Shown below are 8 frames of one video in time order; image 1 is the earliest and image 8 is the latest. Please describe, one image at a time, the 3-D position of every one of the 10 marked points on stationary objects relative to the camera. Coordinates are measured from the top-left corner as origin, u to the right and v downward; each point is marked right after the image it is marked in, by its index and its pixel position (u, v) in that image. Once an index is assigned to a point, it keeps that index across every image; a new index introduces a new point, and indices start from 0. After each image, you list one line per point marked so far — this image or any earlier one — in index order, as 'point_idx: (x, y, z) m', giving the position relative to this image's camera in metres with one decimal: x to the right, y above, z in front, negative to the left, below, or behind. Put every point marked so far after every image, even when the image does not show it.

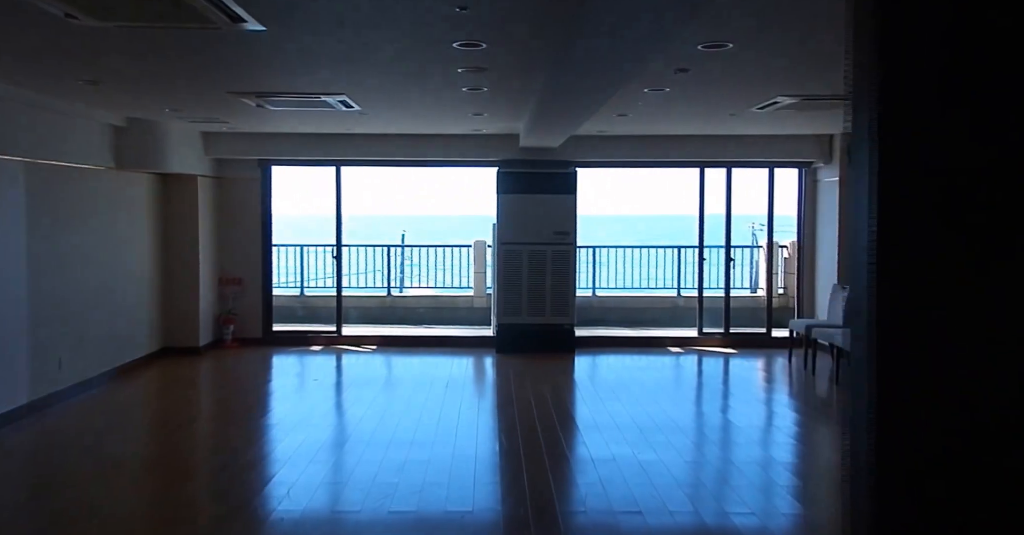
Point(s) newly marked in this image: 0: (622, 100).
0: (+0.9, +1.4, +5.7) m
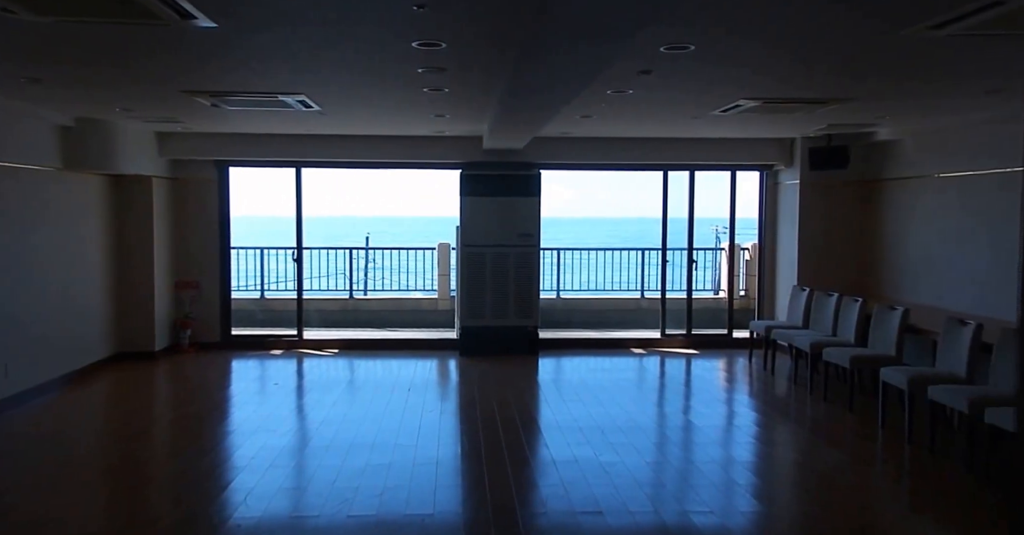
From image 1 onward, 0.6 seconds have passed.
0: (+0.6, +1.3, +5.7) m
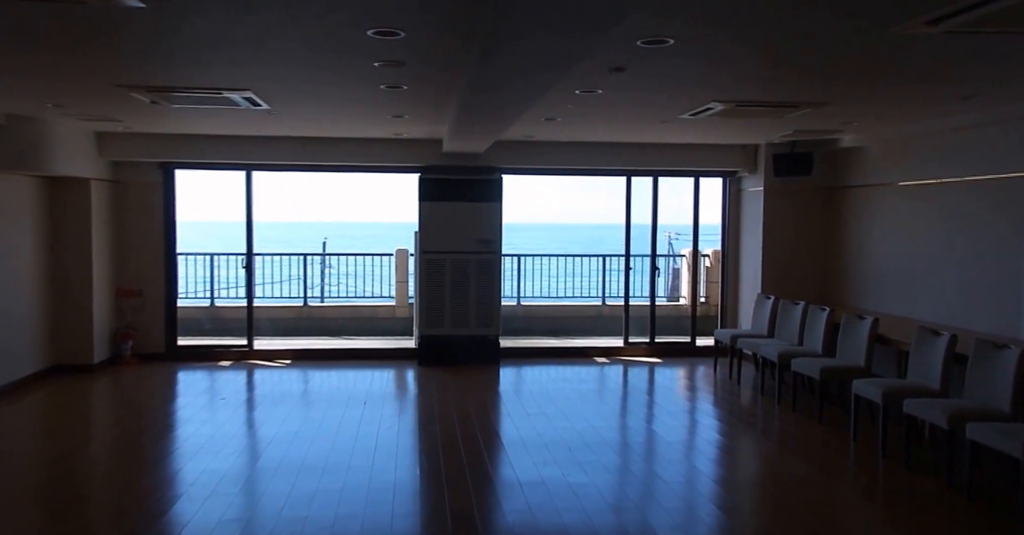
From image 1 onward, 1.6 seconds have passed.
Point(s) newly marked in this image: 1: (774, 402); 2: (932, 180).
0: (+0.3, +1.3, +5.5) m
1: (+2.5, -1.3, +6.6) m
2: (+3.6, +0.7, +6.0) m
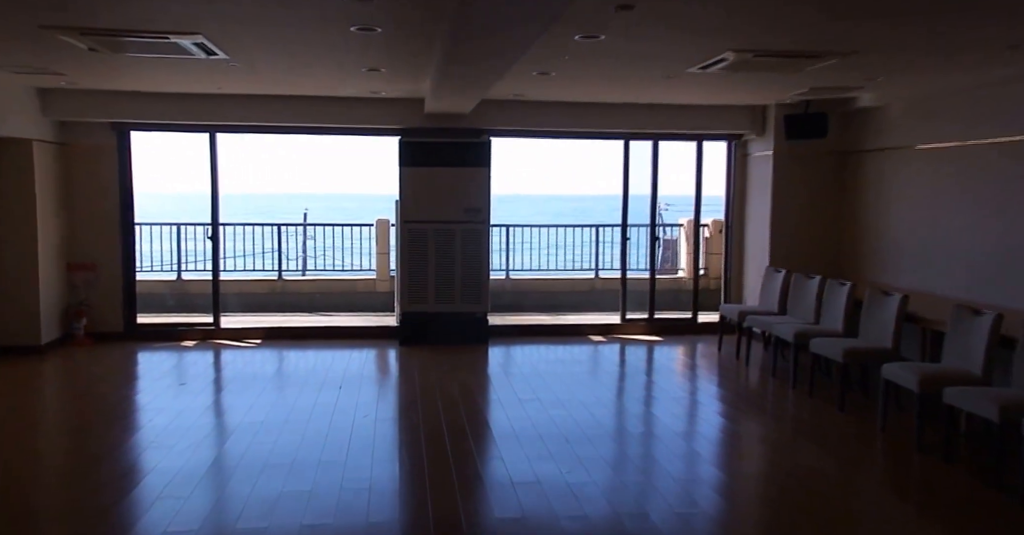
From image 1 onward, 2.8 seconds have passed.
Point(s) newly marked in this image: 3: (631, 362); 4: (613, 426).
0: (+0.2, +1.5, +4.9) m
1: (+2.4, -1.0, +6.1) m
2: (+3.5, +1.0, +5.5) m
3: (+1.2, -0.9, +7.0) m
4: (+0.8, -1.2, +5.4) m
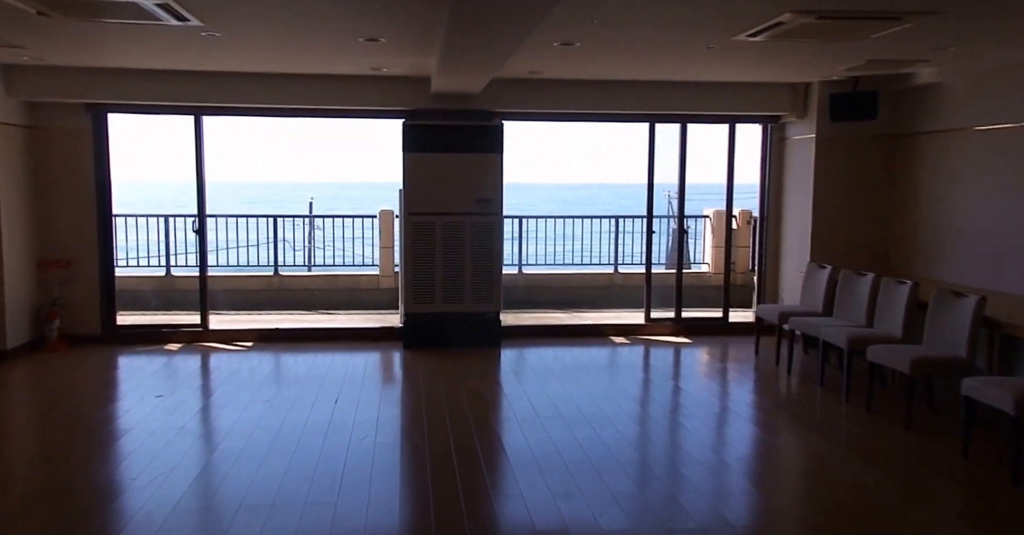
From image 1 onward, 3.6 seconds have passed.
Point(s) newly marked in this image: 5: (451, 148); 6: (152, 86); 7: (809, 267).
0: (+0.3, +1.5, +4.3) m
1: (+2.5, -1.0, +5.5) m
2: (+3.6, +1.0, +4.8) m
3: (+1.3, -0.9, +6.4) m
4: (+0.9, -1.2, +4.8) m
5: (-0.6, +1.1, +6.5) m
6: (-3.1, +1.6, +6.1) m
7: (+2.5, 0.0, +5.9) m
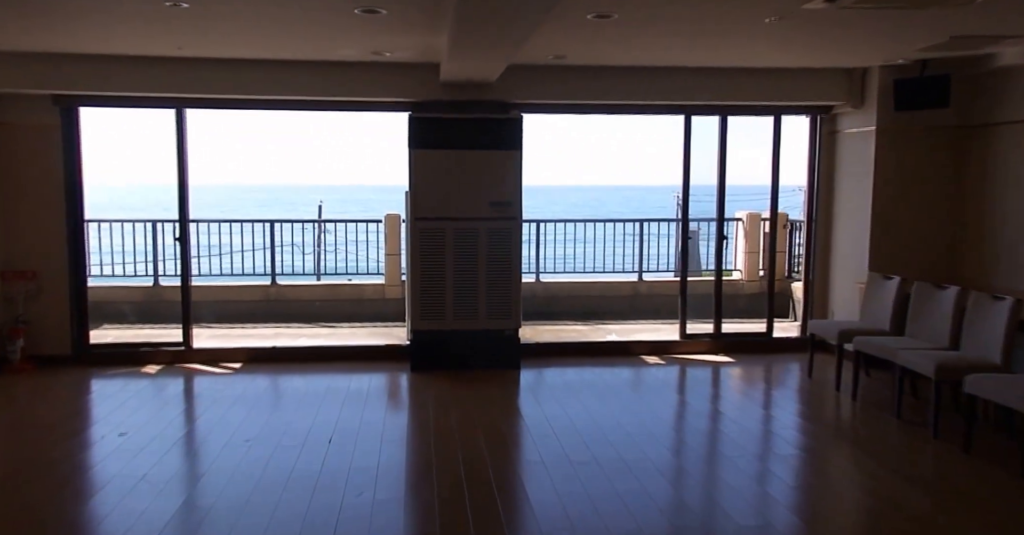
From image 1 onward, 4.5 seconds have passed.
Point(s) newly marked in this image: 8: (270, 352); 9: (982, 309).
0: (+0.5, +1.4, +3.6) m
1: (+2.7, -1.1, +4.8) m
2: (+3.7, +0.9, +4.1) m
3: (+1.5, -1.0, +5.7) m
4: (+1.0, -1.3, +4.1) m
5: (-0.4, +1.0, +5.8) m
6: (-2.9, +1.5, +5.5) m
7: (+2.6, -0.1, +5.2) m
8: (-2.2, -0.7, +6.2) m
9: (+2.8, -0.3, +4.2) m
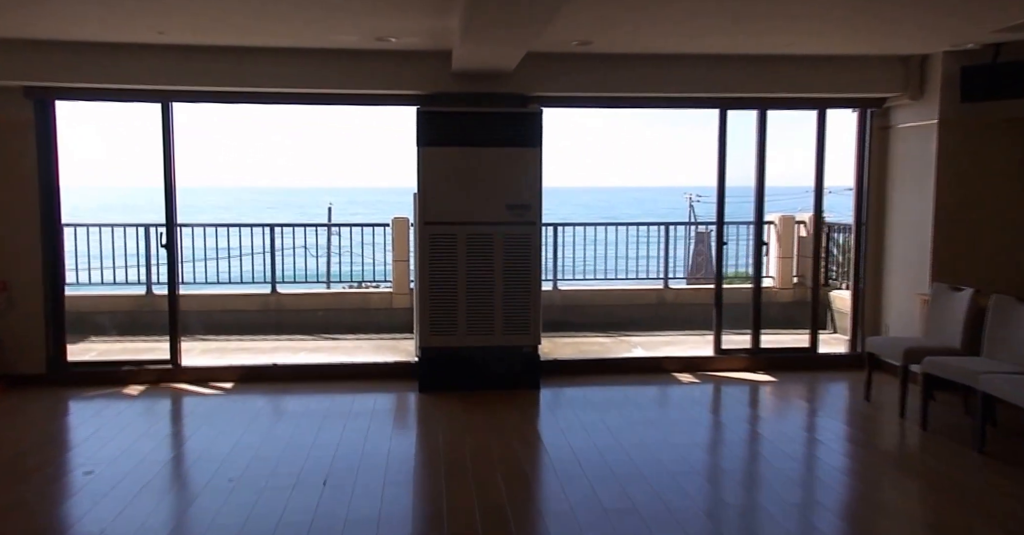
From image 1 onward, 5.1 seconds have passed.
0: (+0.6, +1.4, +3.1) m
1: (+2.8, -1.1, +4.2) m
2: (+3.8, +0.9, +3.5) m
3: (+1.6, -1.0, +5.1) m
4: (+1.2, -1.3, +3.6) m
5: (-0.3, +0.9, +5.3) m
6: (-2.8, +1.4, +5.0) m
7: (+2.8, -0.1, +4.6) m
8: (-2.0, -0.8, +5.7) m
9: (+2.9, -0.3, +3.6) m
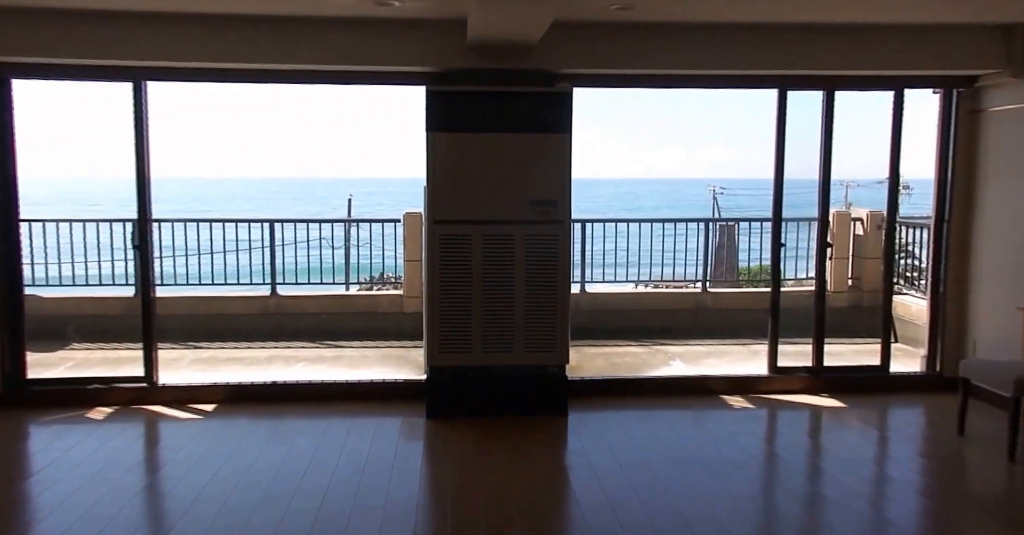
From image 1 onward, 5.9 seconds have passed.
0: (+0.7, +1.3, +2.3) m
1: (+2.9, -1.2, +3.4) m
2: (+3.9, +0.8, +2.6) m
3: (+1.8, -1.1, +4.4) m
4: (+1.3, -1.4, +2.9) m
5: (-0.1, +0.9, +4.5) m
6: (-2.7, +1.4, +4.3) m
7: (+2.9, -0.2, +3.8) m
8: (-1.8, -0.8, +5.1) m
9: (+3.0, -0.4, +2.8) m
